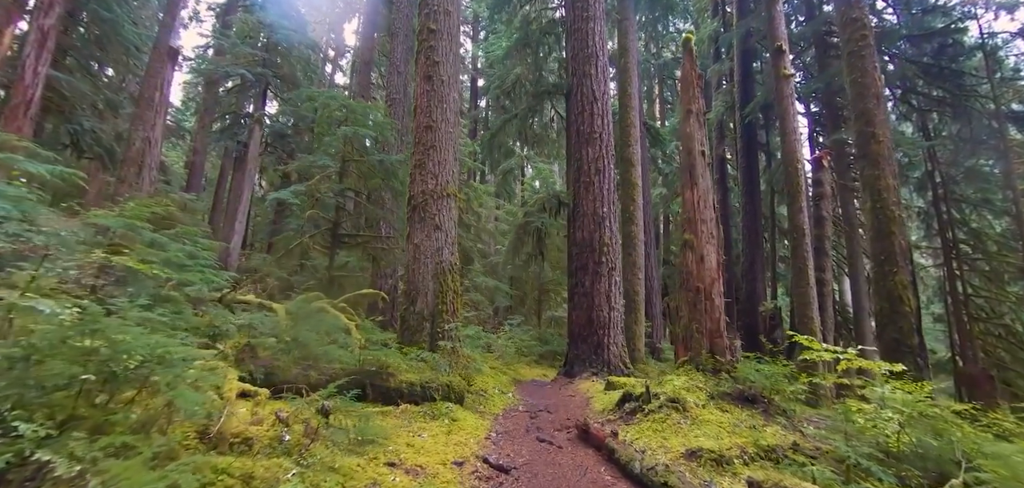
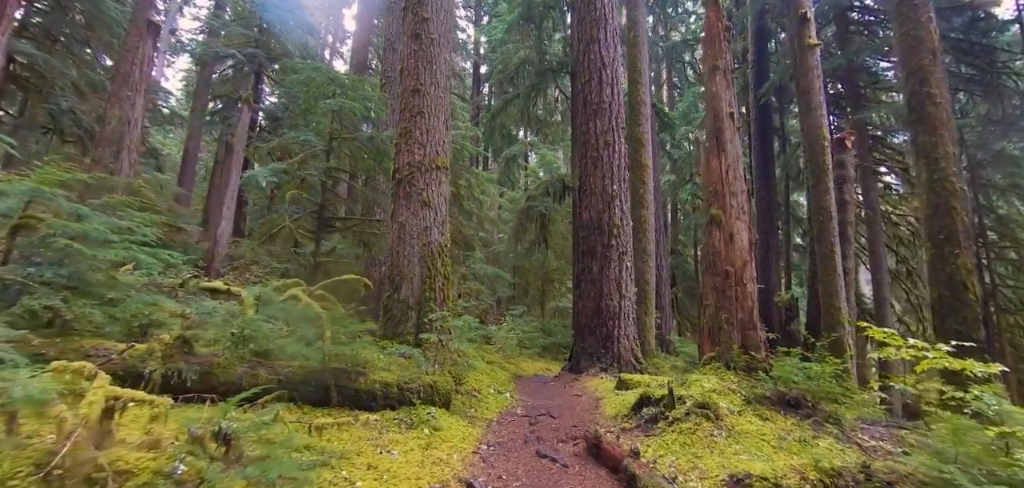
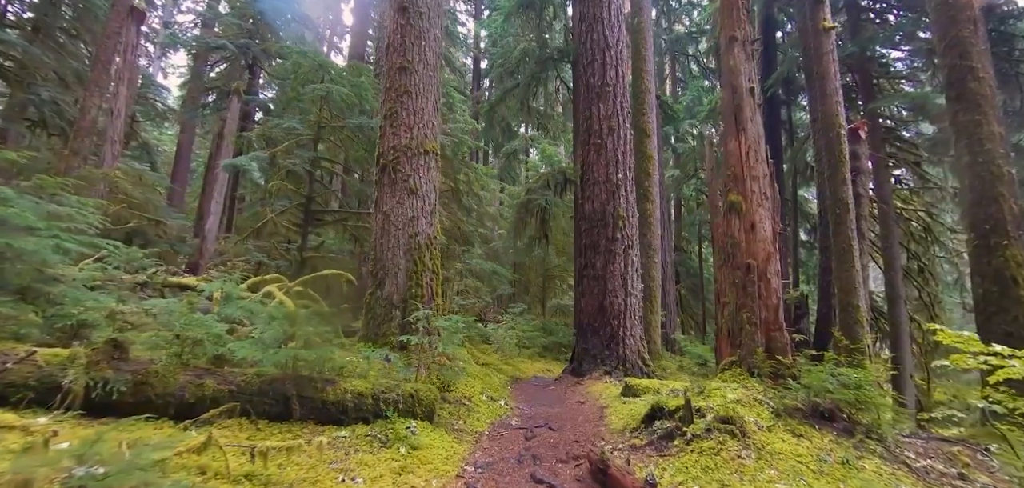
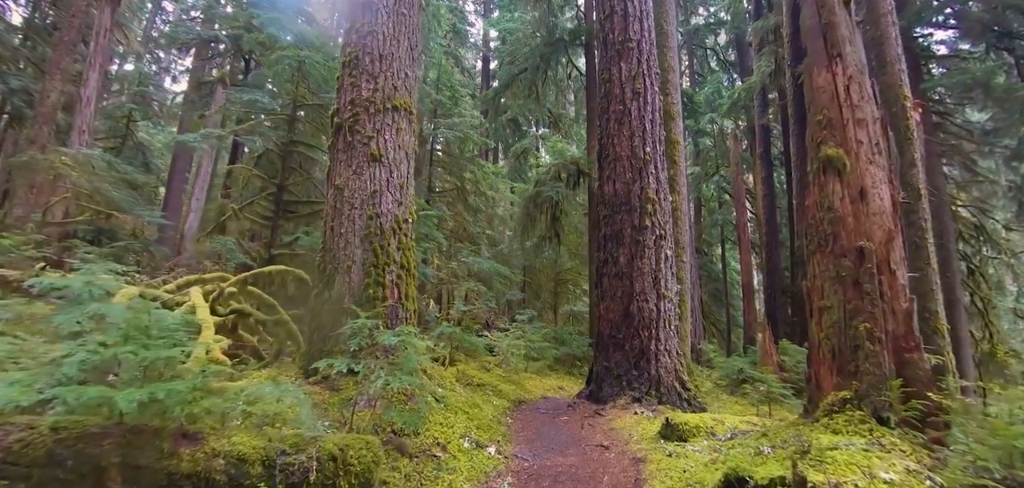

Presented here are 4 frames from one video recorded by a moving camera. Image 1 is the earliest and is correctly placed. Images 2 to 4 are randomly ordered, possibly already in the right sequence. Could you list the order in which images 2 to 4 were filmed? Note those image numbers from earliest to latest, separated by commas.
2, 3, 4
